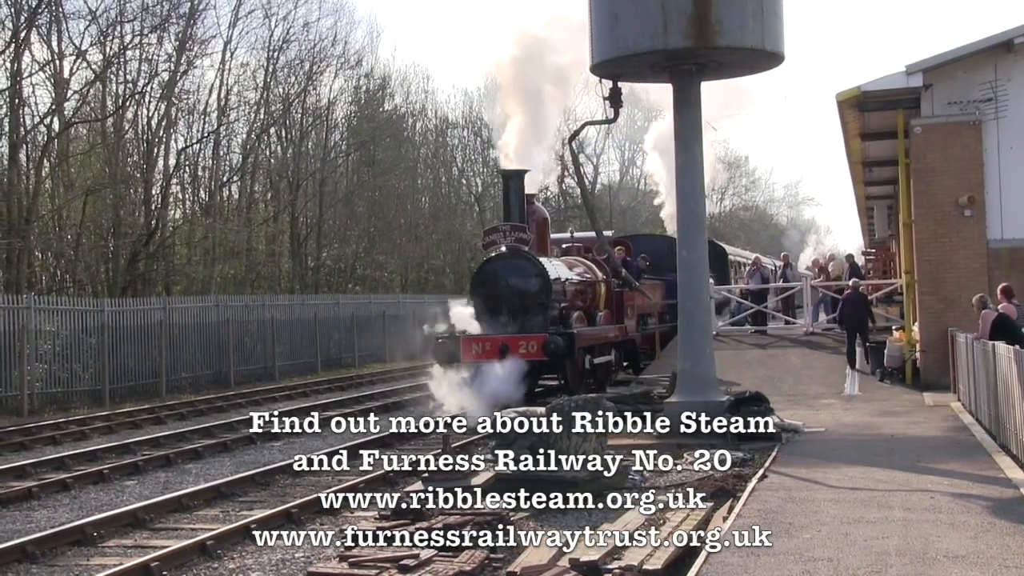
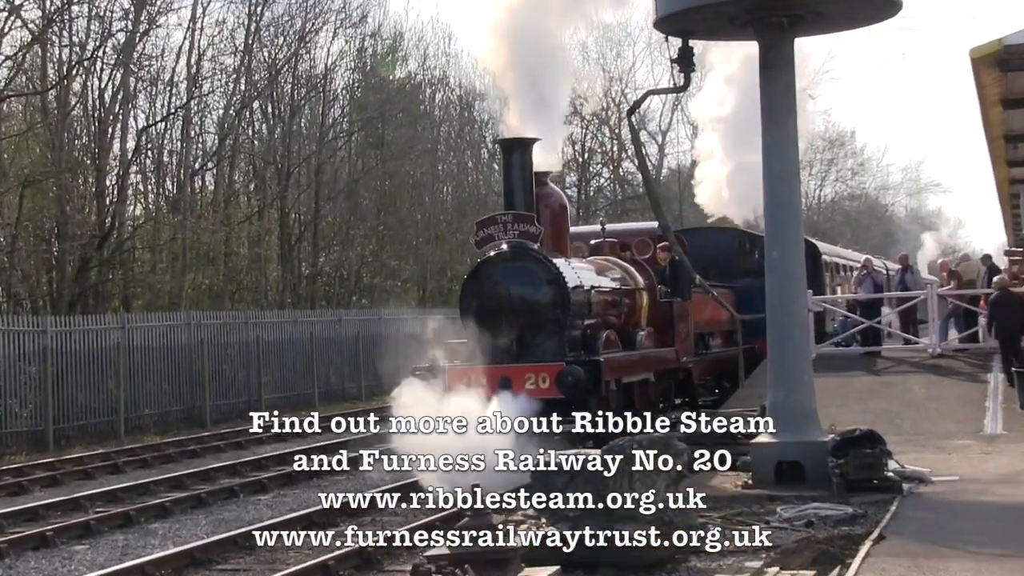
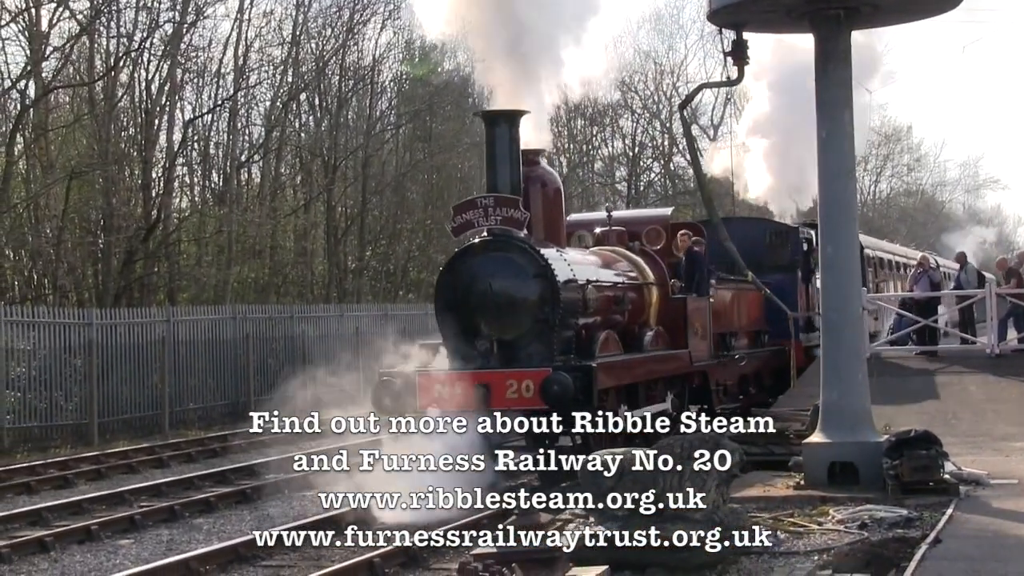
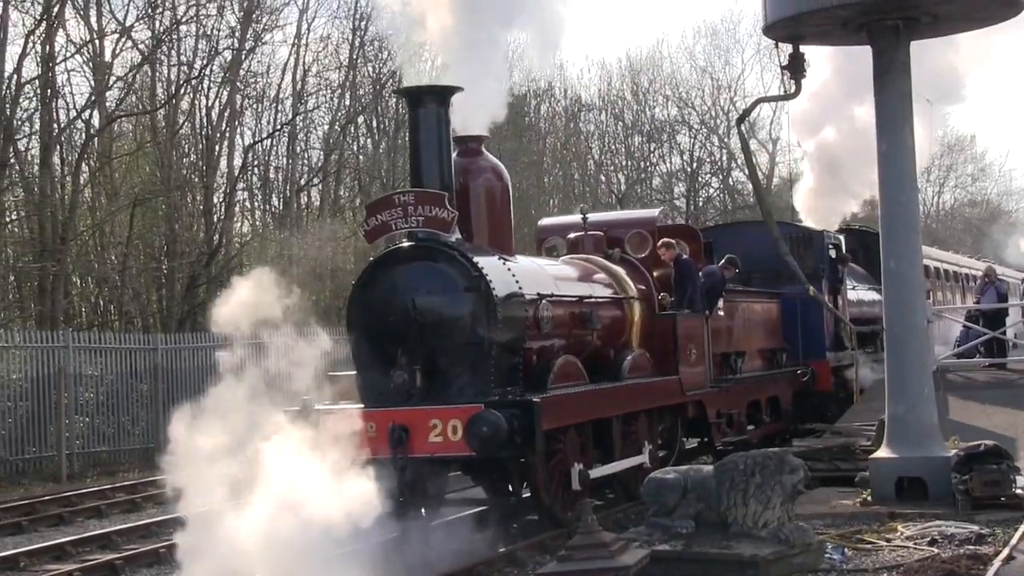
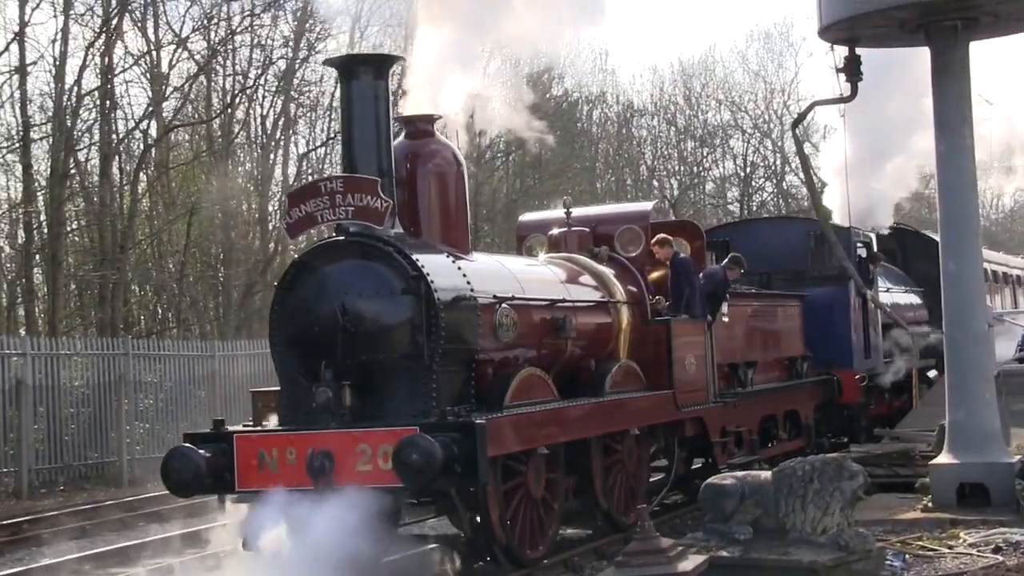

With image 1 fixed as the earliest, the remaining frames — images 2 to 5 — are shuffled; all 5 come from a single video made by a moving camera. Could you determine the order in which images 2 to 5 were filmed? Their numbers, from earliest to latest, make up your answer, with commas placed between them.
2, 3, 4, 5
